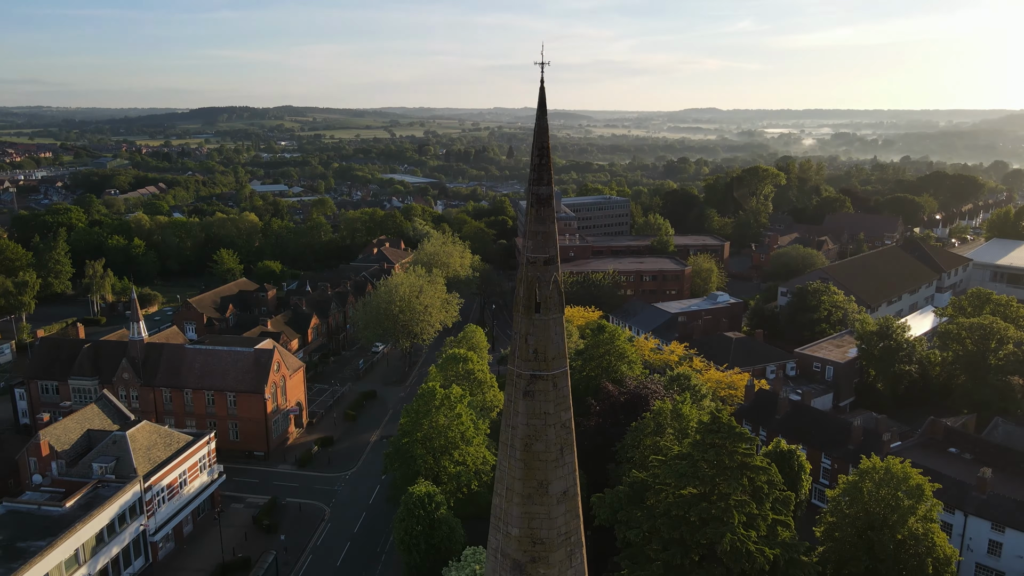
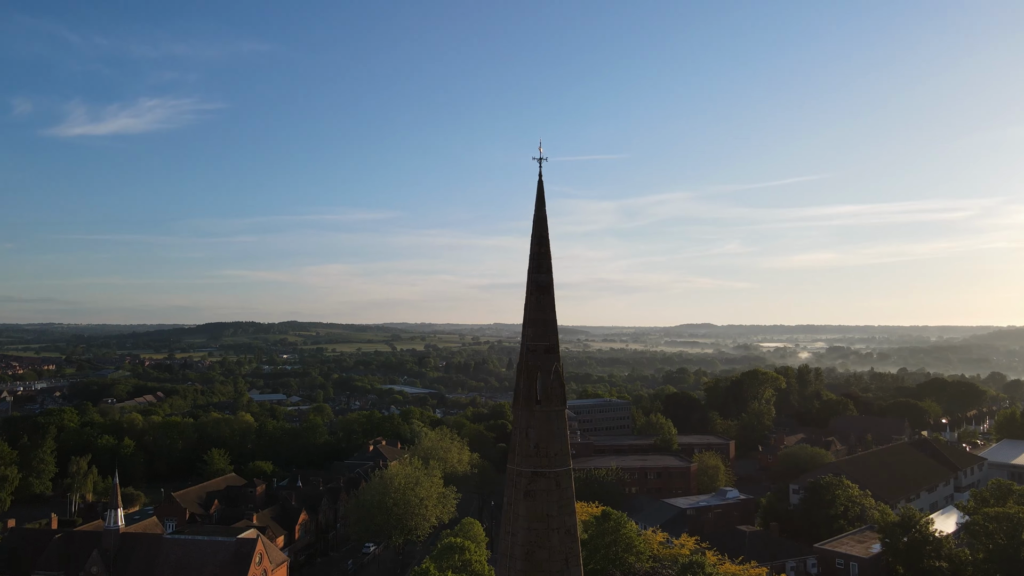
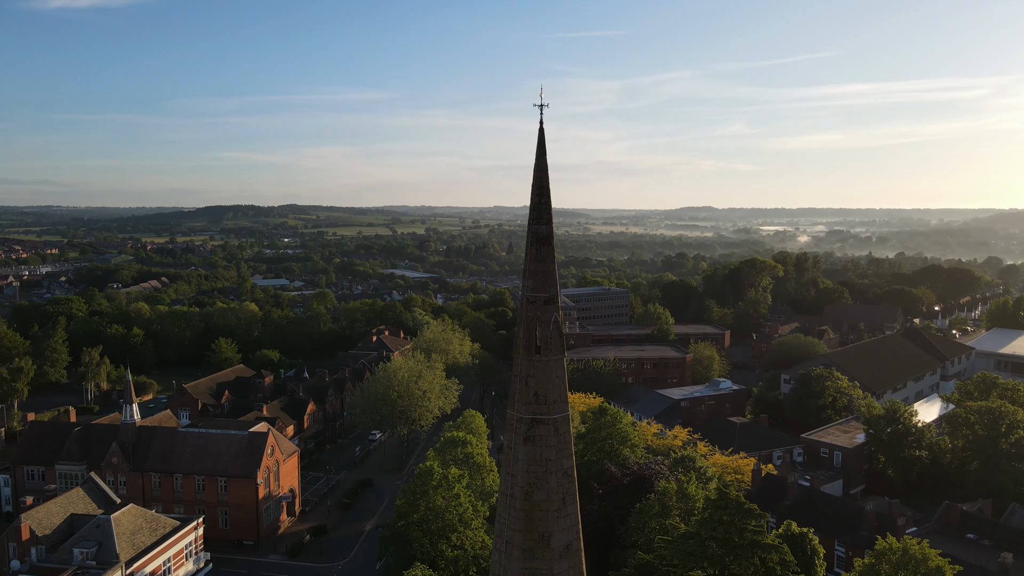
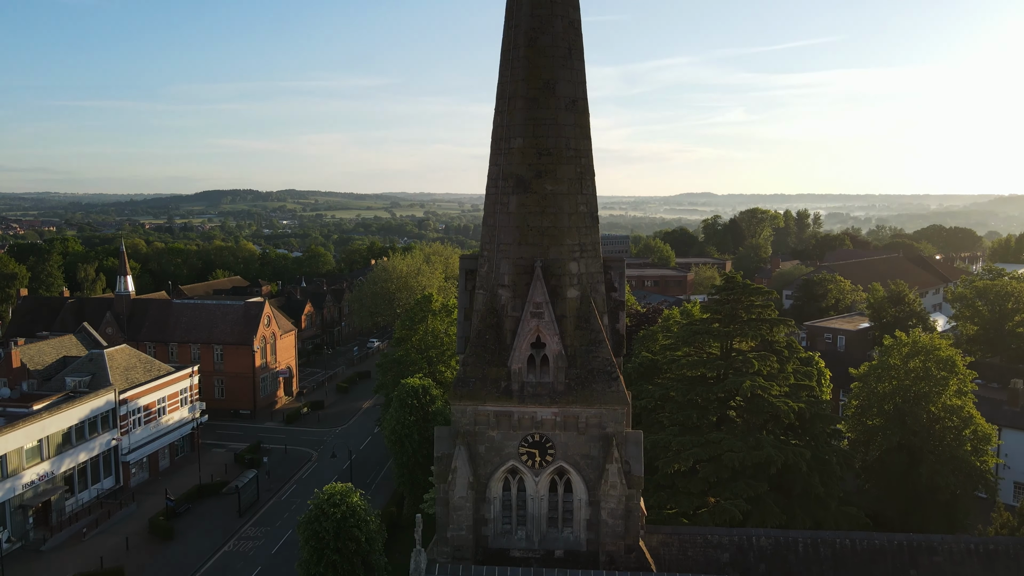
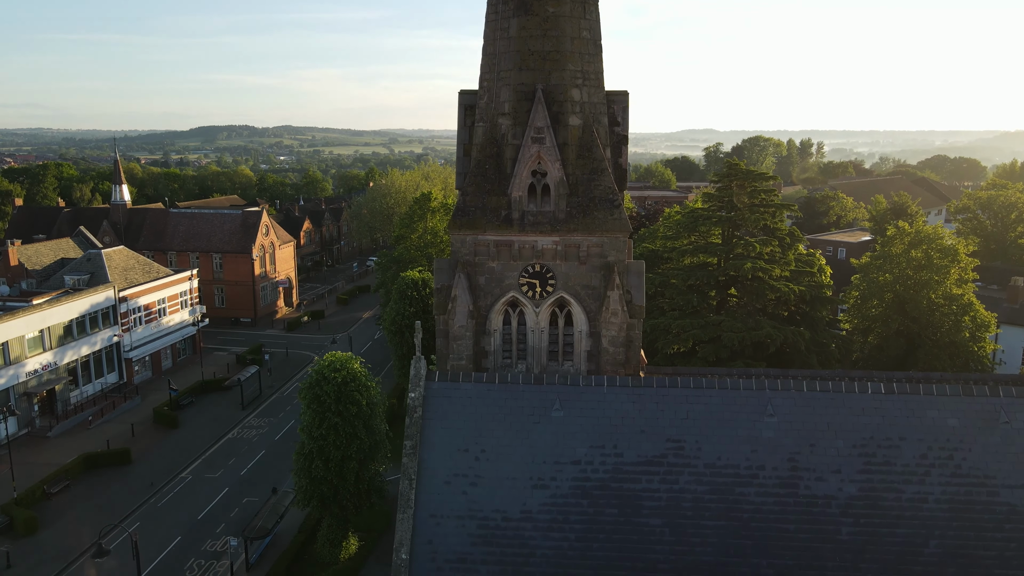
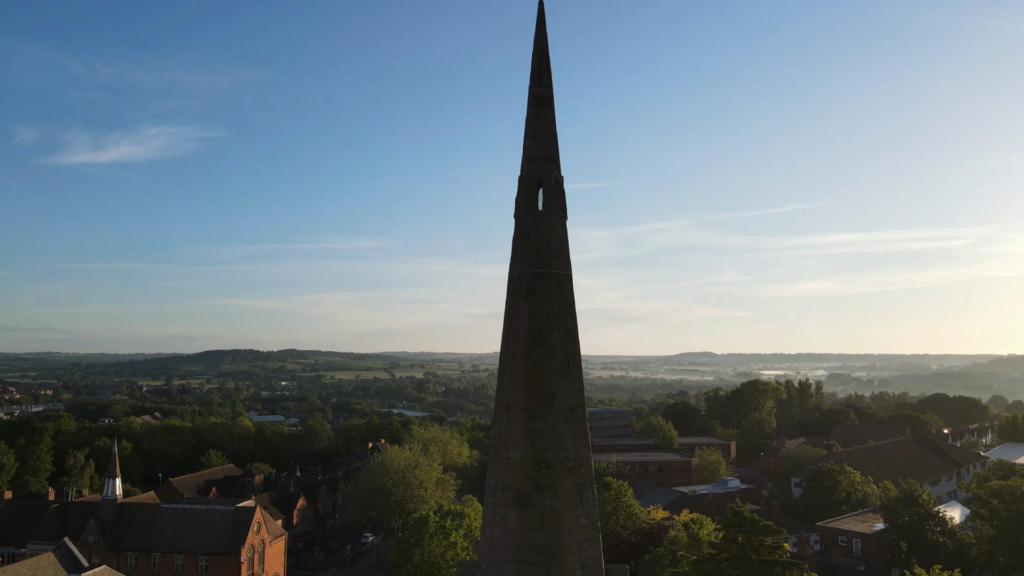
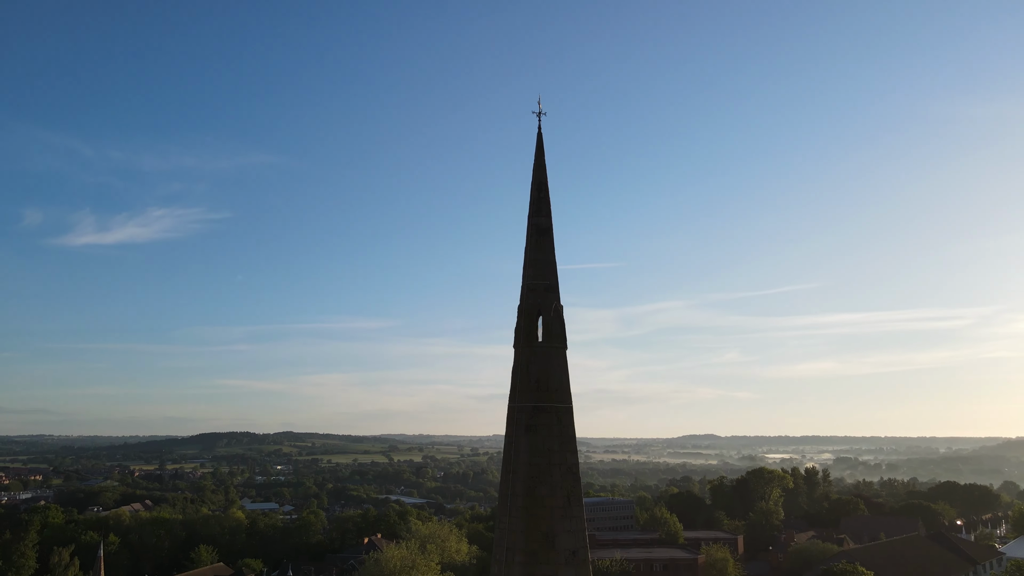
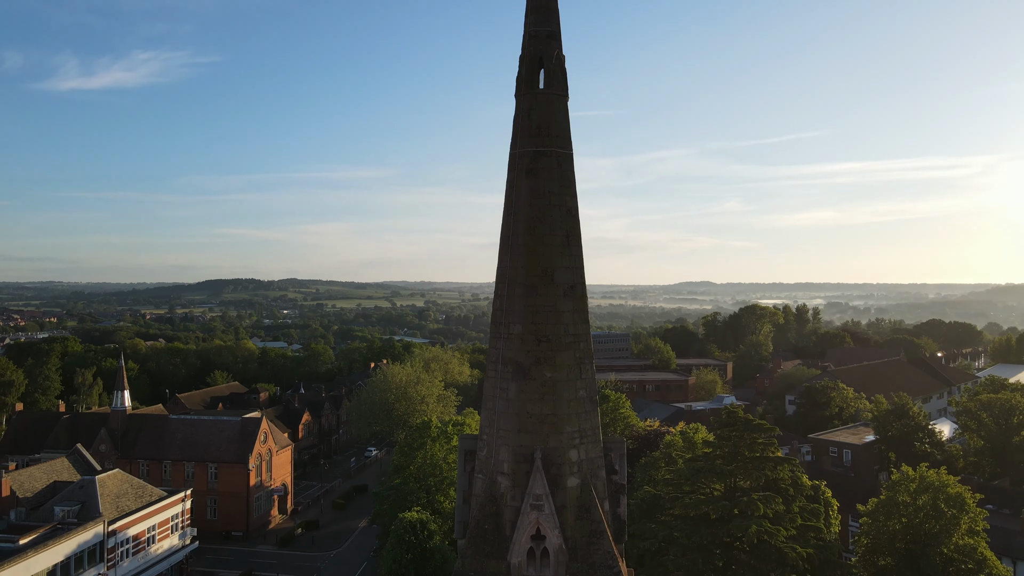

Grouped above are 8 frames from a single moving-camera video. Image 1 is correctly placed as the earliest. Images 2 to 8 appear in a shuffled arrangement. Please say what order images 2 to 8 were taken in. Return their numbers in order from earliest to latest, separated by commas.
3, 2, 7, 6, 8, 4, 5
